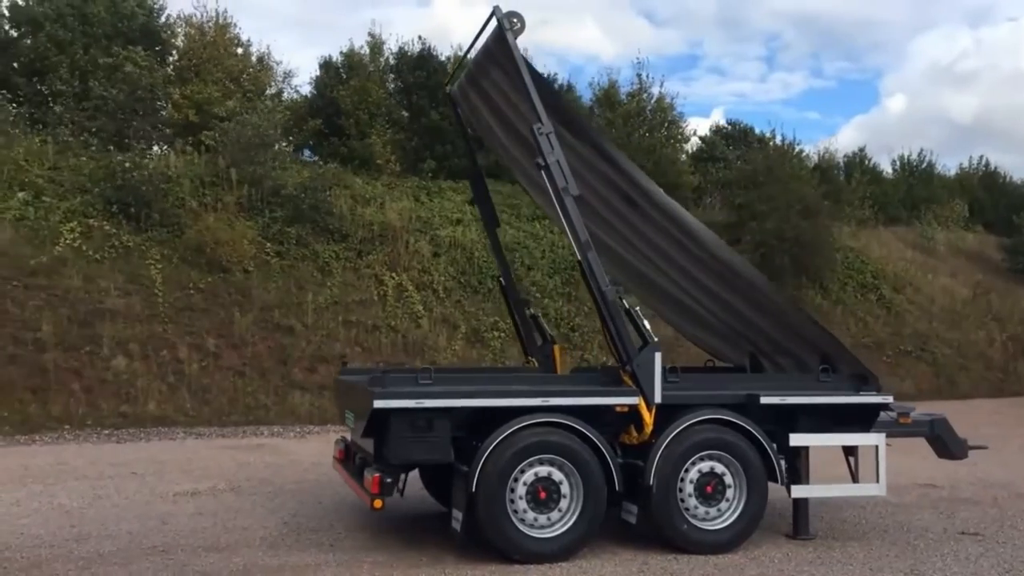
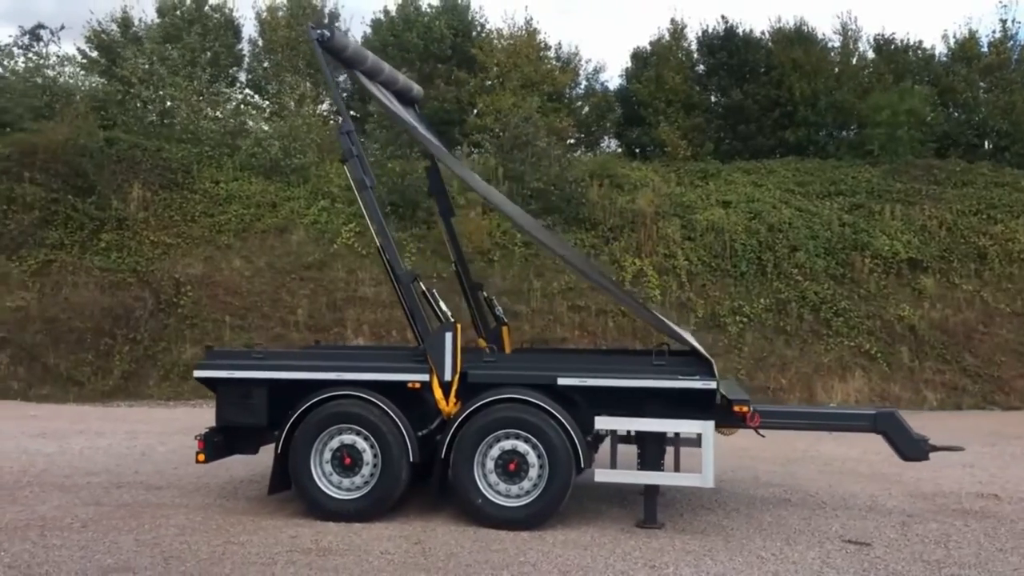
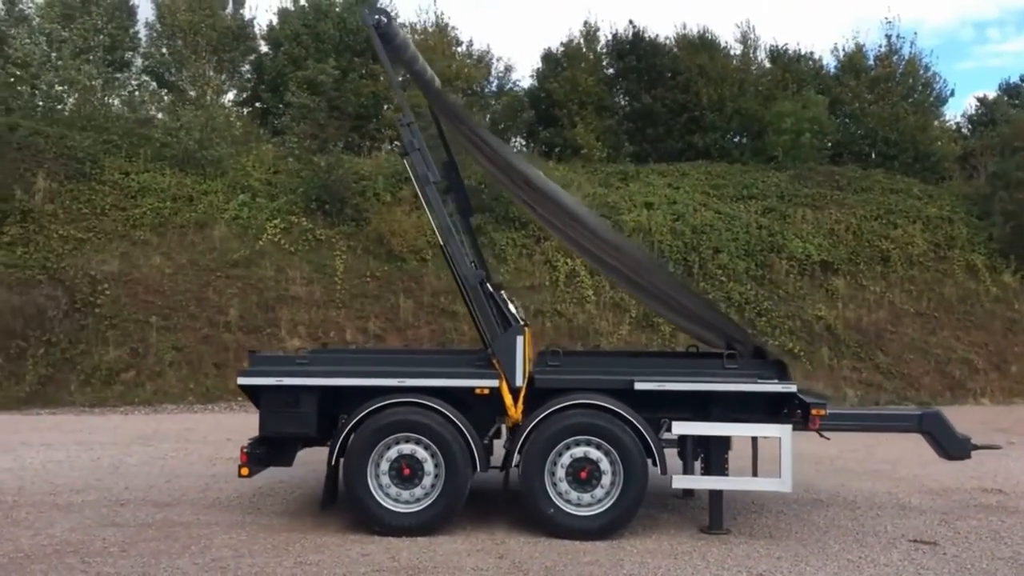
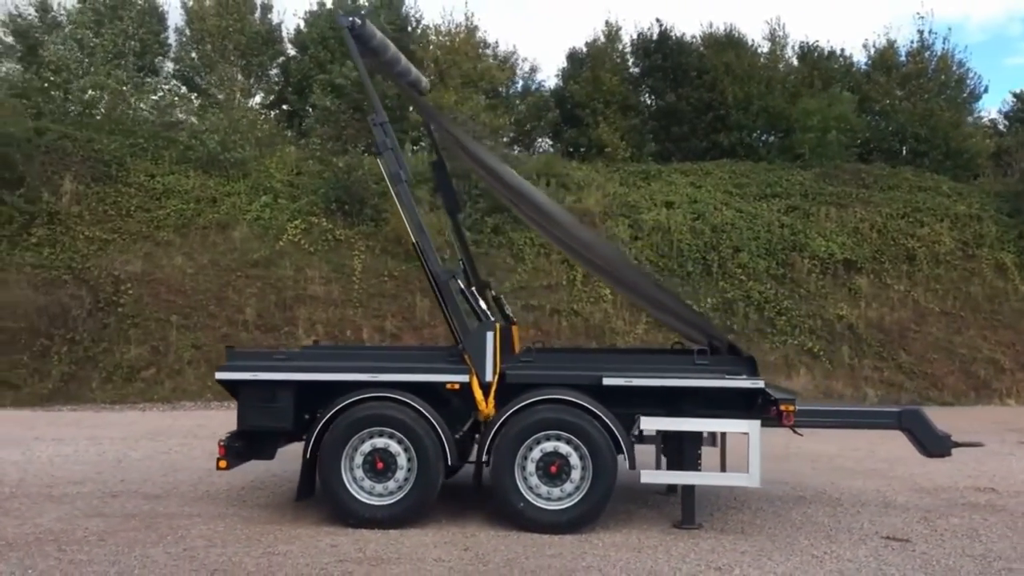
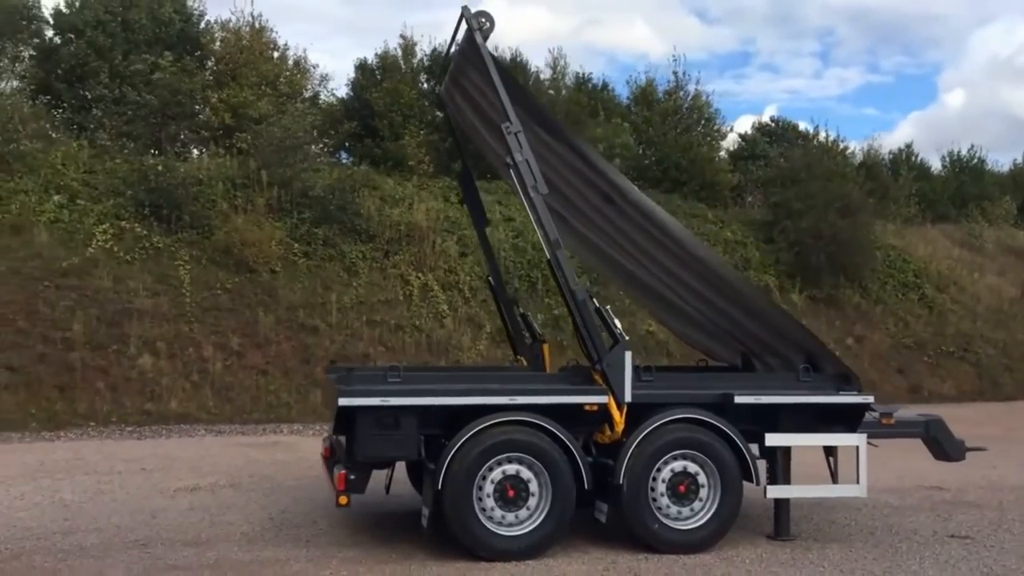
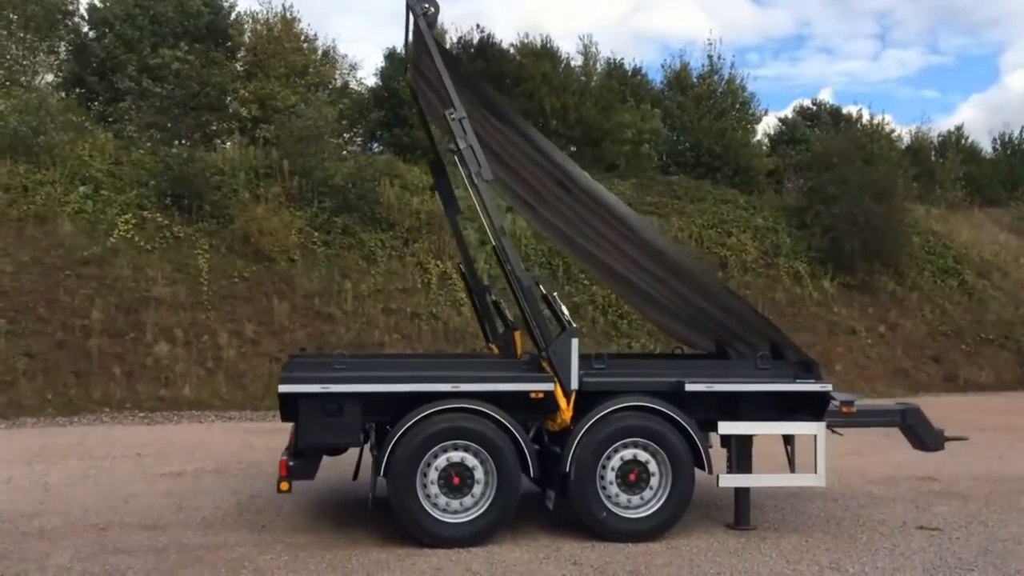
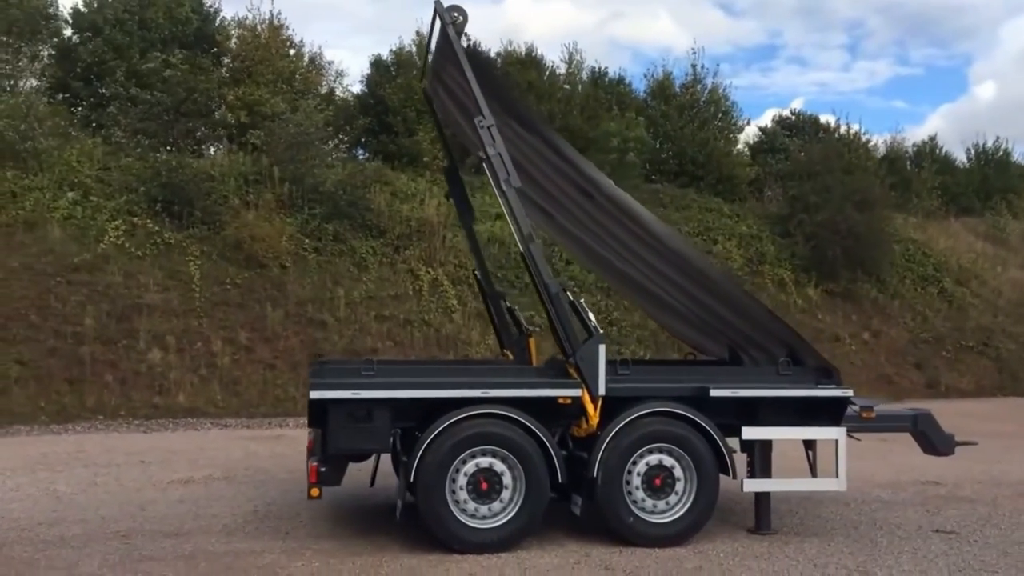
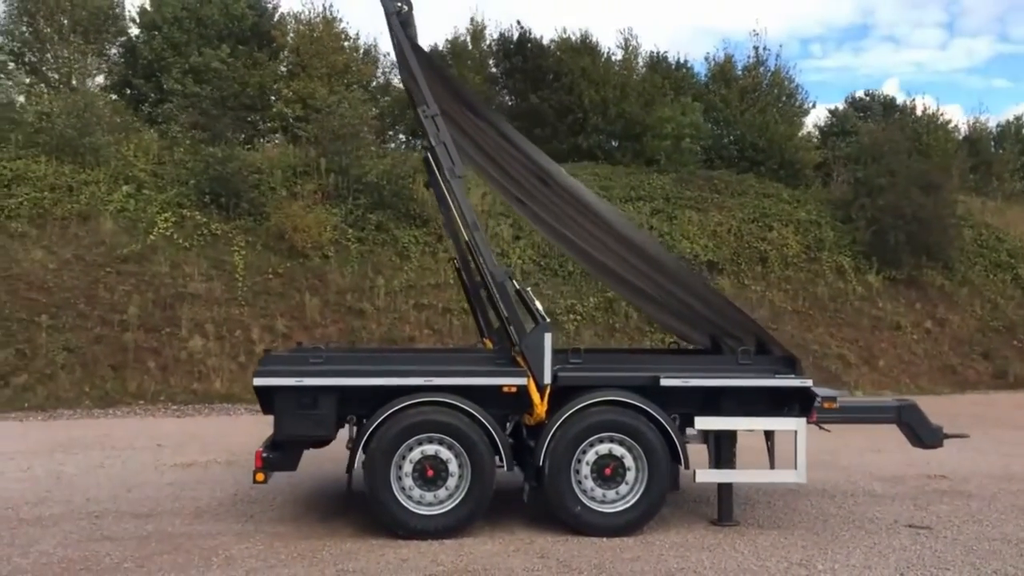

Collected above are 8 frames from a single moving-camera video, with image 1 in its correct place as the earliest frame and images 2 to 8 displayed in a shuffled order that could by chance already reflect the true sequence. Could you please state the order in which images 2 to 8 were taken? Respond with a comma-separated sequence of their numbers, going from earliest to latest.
5, 7, 6, 8, 3, 4, 2
